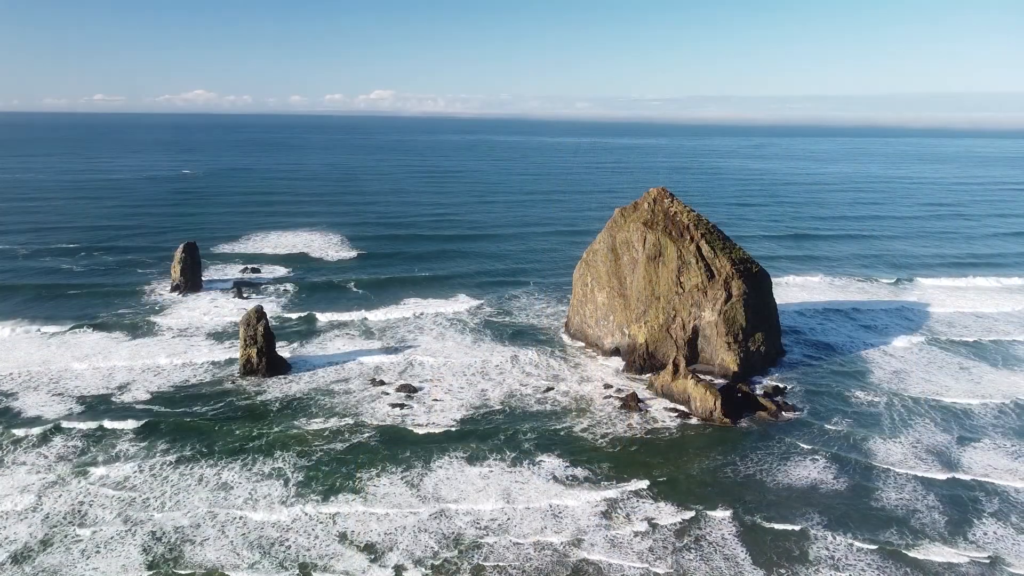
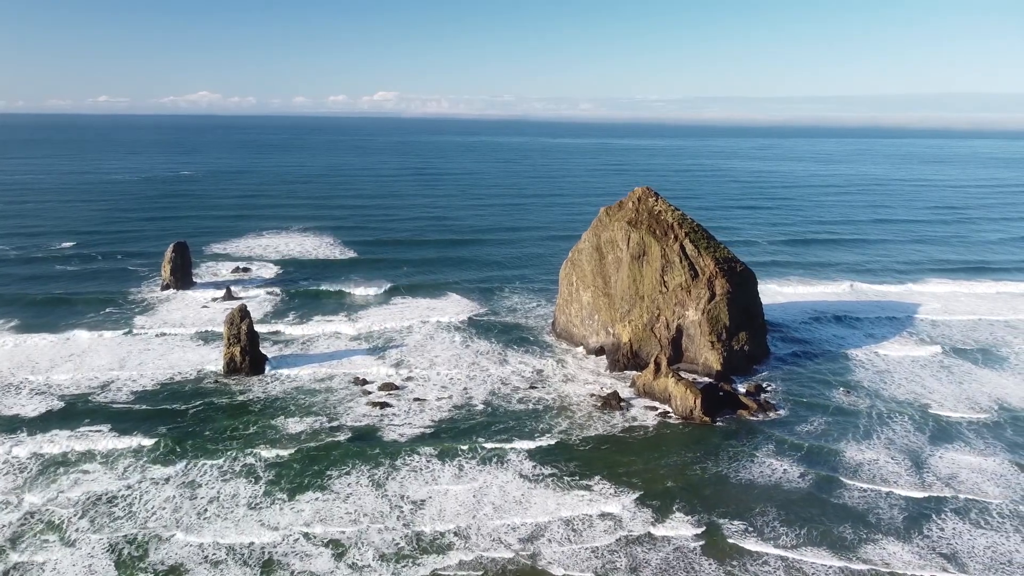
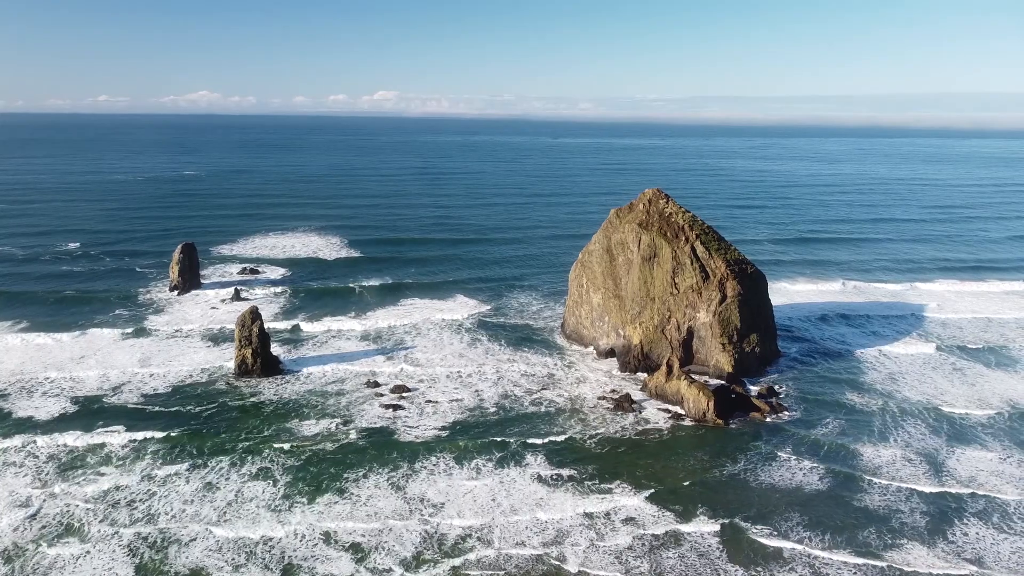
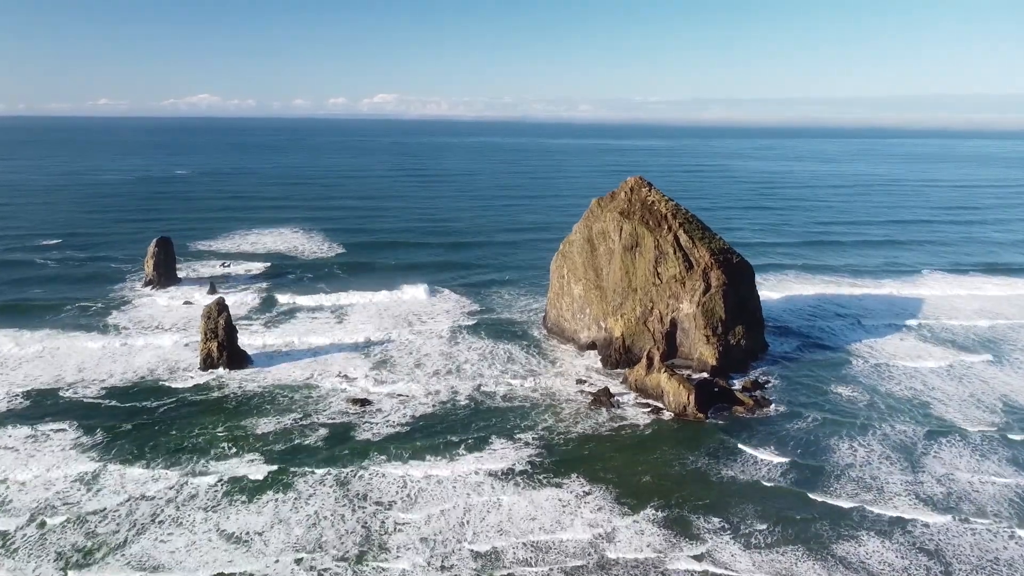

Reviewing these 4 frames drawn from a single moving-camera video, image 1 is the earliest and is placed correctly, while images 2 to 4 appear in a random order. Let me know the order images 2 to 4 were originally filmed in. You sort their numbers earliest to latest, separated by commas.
3, 2, 4
